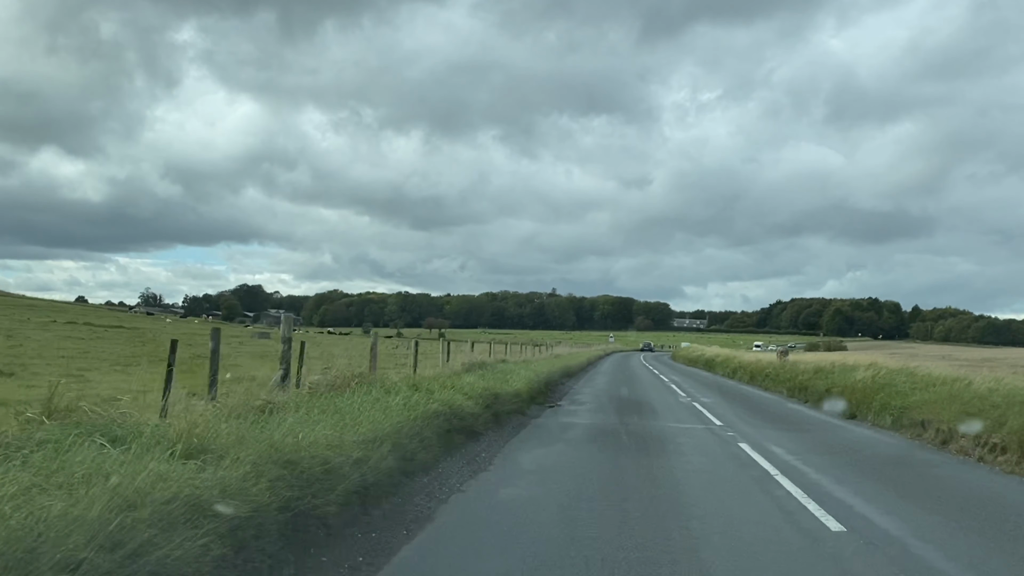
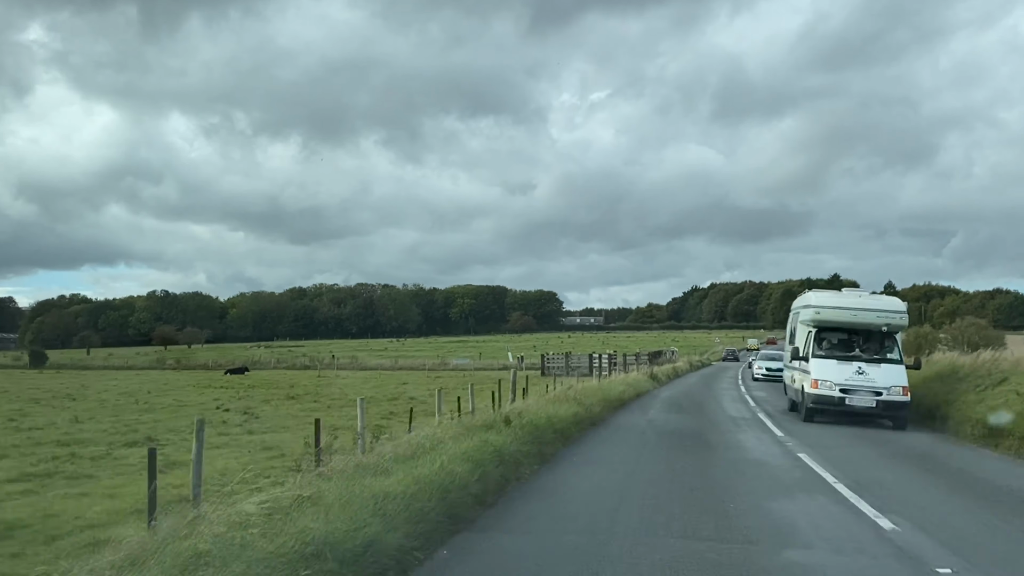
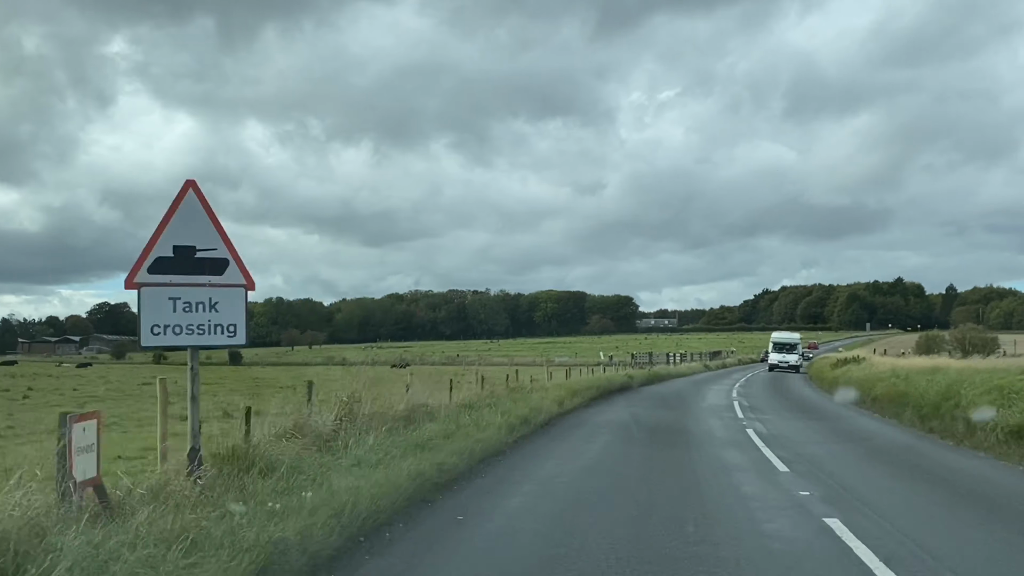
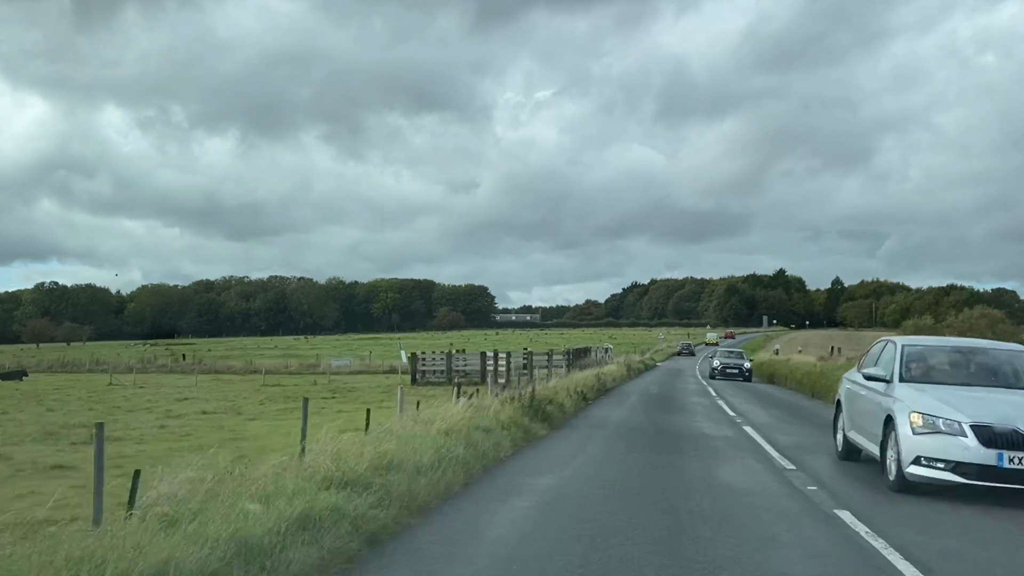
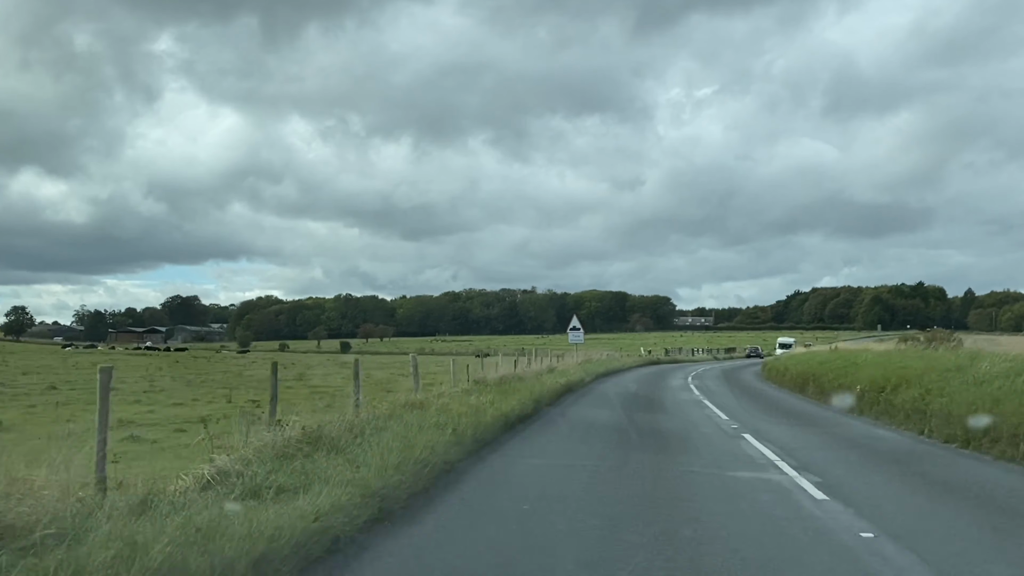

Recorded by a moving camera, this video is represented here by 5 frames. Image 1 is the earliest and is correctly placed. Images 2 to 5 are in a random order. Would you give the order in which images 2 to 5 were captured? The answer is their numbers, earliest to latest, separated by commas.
5, 3, 2, 4
